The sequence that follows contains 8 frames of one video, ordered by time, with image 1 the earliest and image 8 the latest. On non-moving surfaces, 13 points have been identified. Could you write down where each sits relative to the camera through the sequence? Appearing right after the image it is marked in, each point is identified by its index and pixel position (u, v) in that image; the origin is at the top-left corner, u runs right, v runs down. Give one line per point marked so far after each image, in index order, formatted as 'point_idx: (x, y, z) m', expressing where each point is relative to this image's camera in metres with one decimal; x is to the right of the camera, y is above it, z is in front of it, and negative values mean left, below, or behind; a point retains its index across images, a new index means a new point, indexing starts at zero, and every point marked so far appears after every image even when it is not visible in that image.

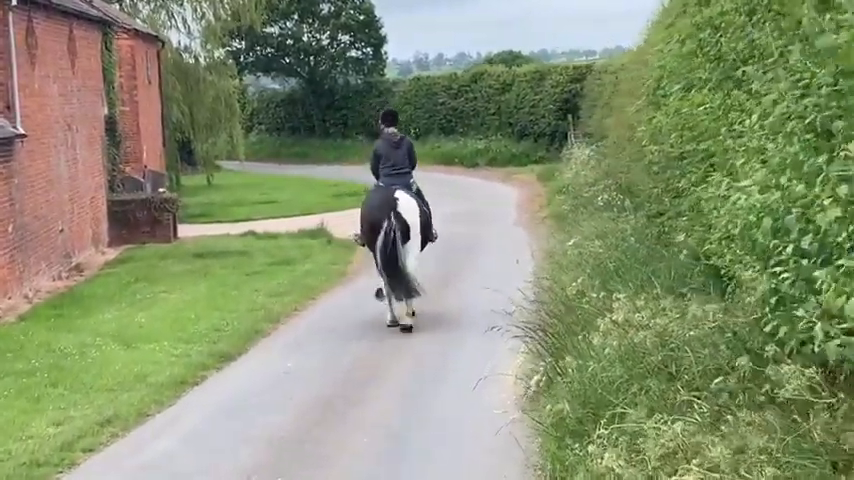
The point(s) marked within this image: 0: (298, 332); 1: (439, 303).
0: (-1.4, -1.0, +12.9) m
1: (+0.2, -0.7, +15.0) m
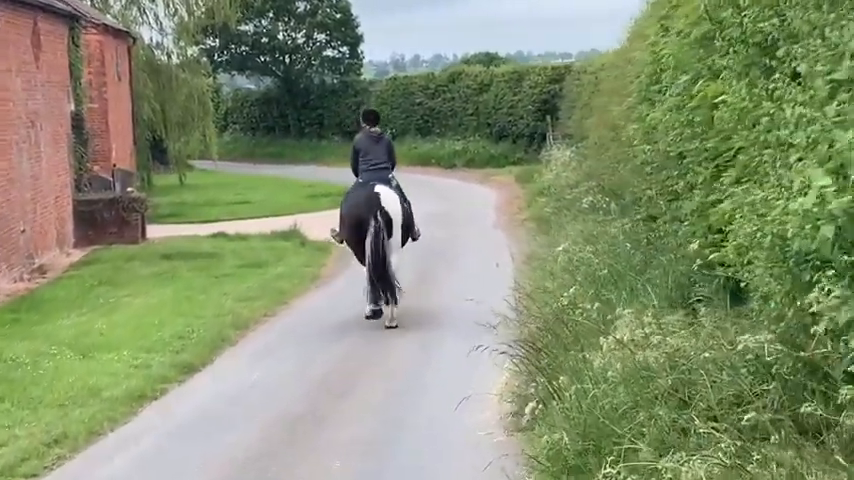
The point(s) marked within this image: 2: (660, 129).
0: (-1.7, -1.0, +12.3) m
1: (-0.1, -0.8, +14.3) m
2: (+1.7, +0.8, +8.4) m
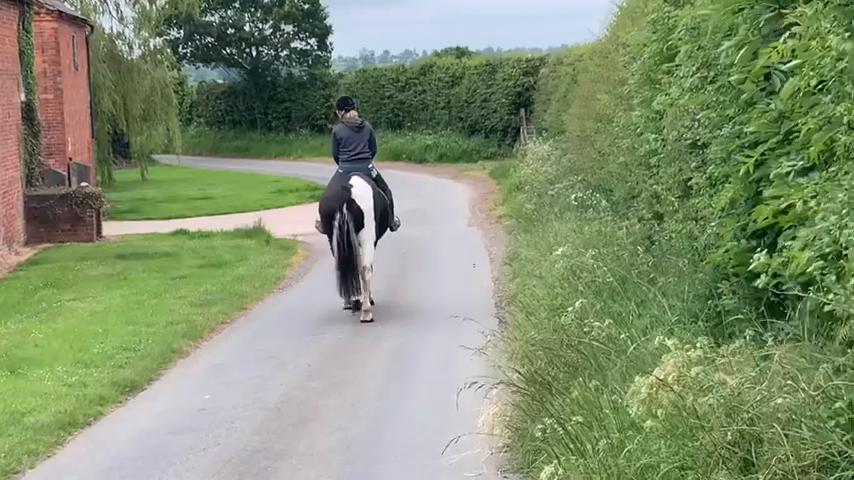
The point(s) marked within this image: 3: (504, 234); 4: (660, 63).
0: (-1.9, -1.0, +11.1) m
1: (-0.4, -0.8, +13.1) m
2: (+1.6, +0.8, +7.3) m
3: (+1.3, +0.1, +19.4) m
4: (+1.7, +1.3, +8.5) m
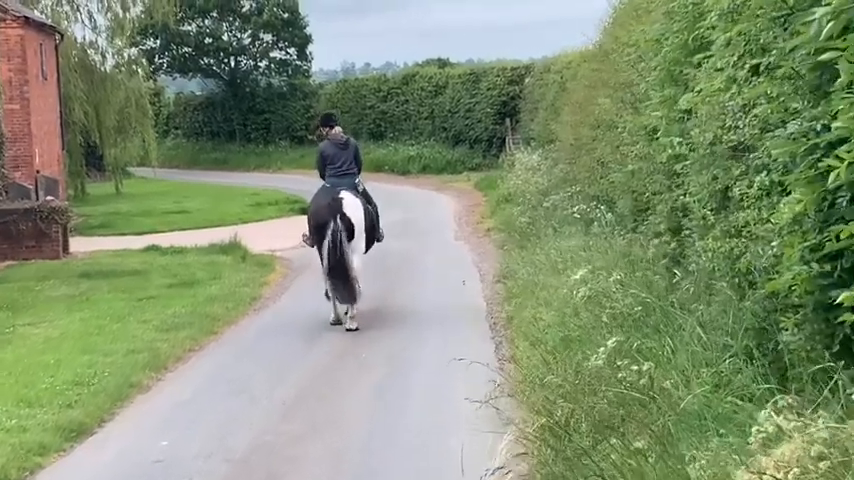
0: (-2.0, -1.2, +9.9) m
1: (-0.5, -1.0, +12.0) m
2: (+1.5, +0.7, +6.2) m
3: (+1.1, -0.1, +18.3) m
4: (+1.7, +1.2, +7.4) m
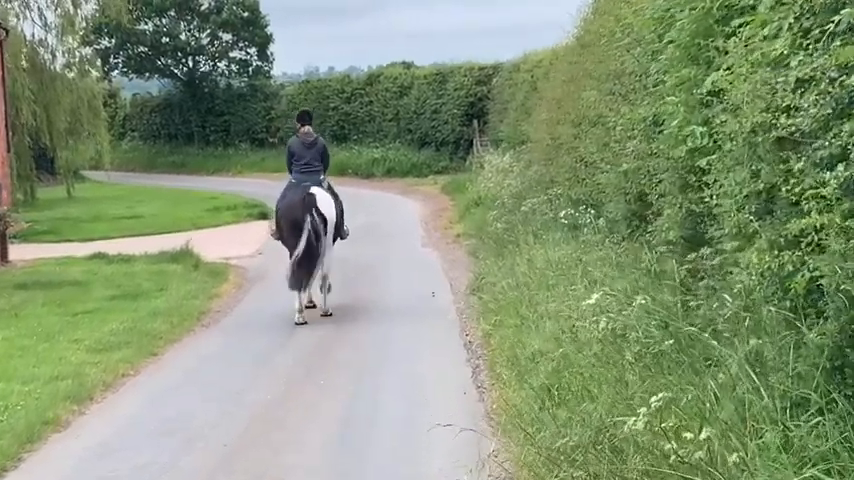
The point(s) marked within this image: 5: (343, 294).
0: (-2.2, -1.3, +8.5) m
1: (-0.8, -1.0, +10.7) m
2: (+1.4, +0.6, +4.9) m
3: (+0.6, -0.2, +17.0) m
4: (+1.5, +1.1, +6.1) m
5: (-1.1, -0.7, +14.3) m
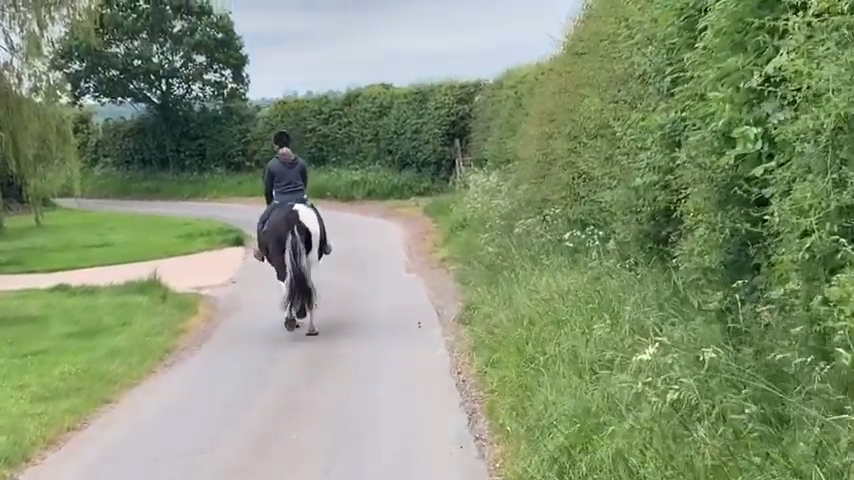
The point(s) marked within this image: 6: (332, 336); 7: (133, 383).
0: (-2.3, -1.5, +7.3) m
1: (-0.9, -1.3, +9.5) m
2: (+1.4, +0.5, +3.8) m
3: (+0.3, -0.6, +15.9) m
4: (+1.4, +1.0, +5.0) m
5: (-1.2, -1.0, +13.1) m
6: (-1.1, -1.1, +12.3) m
7: (-2.7, -1.3, +10.5) m
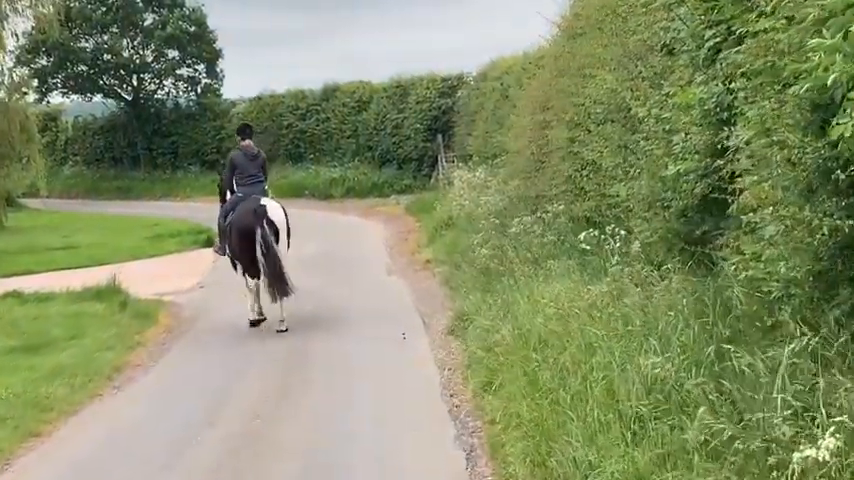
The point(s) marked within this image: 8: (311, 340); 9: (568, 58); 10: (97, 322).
0: (-2.4, -1.5, +5.8) m
1: (-1.0, -1.3, +8.0) m
2: (+1.4, +0.5, +2.4) m
3: (+0.1, -0.6, +14.5) m
4: (+1.4, +1.0, +3.6) m
5: (-1.4, -1.0, +11.7) m
6: (-1.2, -1.1, +10.8) m
7: (-2.8, -1.4, +9.0) m
8: (-1.2, -1.1, +11.3) m
9: (+1.5, +2.0, +12.3) m
10: (-4.1, -1.0, +14.0) m
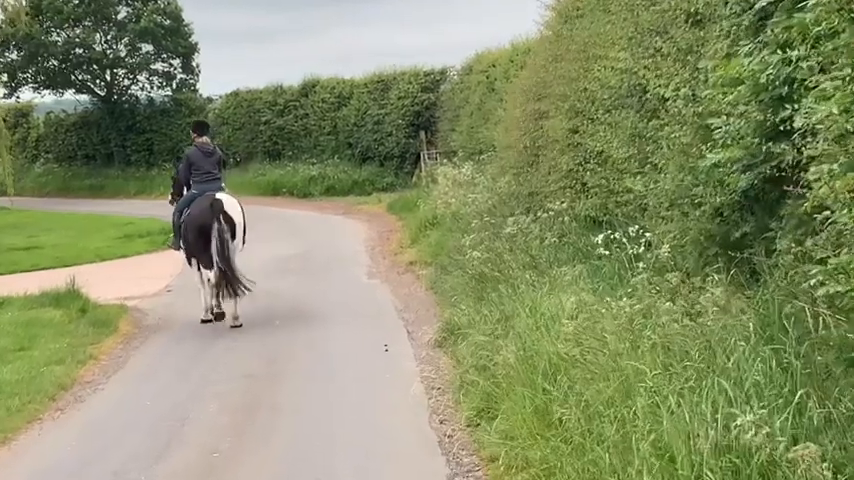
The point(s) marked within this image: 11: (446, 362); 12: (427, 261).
0: (-2.4, -1.5, +4.6) m
1: (-1.1, -1.3, +6.9) m
2: (+1.4, +0.5, +1.3) m
3: (0.0, -0.6, +13.3) m
4: (+1.4, +1.0, +2.5) m
5: (-1.5, -1.0, +10.5) m
6: (-1.3, -1.1, +9.7) m
7: (-2.9, -1.4, +7.8) m
8: (-1.4, -1.1, +10.1) m
9: (+1.4, +2.0, +11.2) m
10: (-4.2, -1.0, +12.7) m
11: (+0.1, -1.0, +8.7) m
12: (0.0, -0.3, +15.2) m
